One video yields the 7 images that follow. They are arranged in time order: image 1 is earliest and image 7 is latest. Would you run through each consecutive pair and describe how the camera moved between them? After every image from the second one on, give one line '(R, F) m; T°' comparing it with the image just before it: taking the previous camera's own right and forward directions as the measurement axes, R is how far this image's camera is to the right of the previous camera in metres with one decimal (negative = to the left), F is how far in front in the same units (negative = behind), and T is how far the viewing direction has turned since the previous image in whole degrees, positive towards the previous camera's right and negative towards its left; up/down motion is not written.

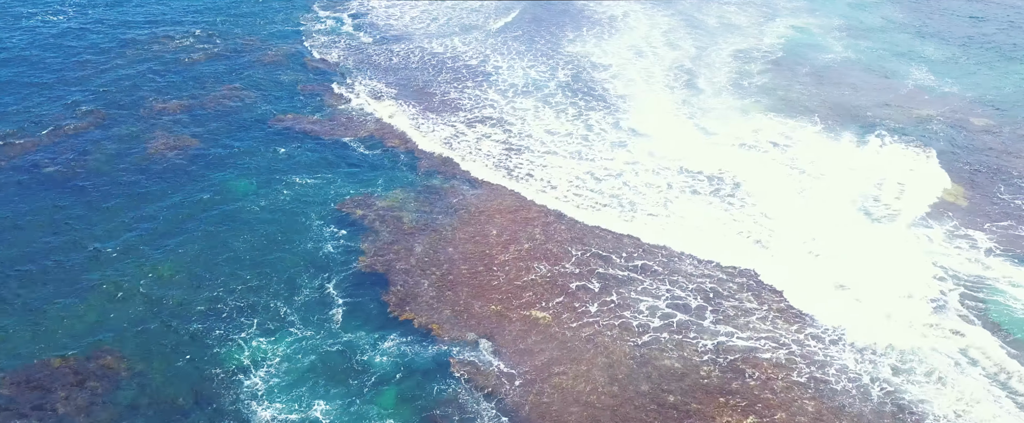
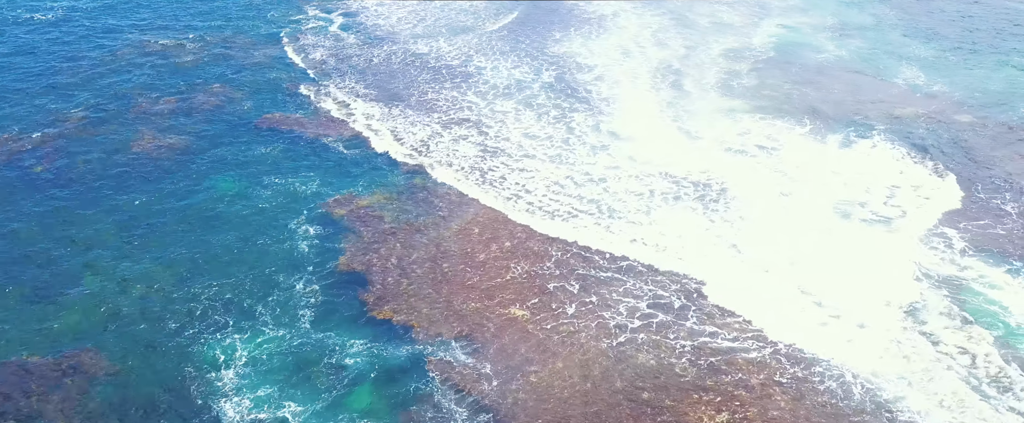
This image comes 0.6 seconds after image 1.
(+1.5, -0.5) m; 0°
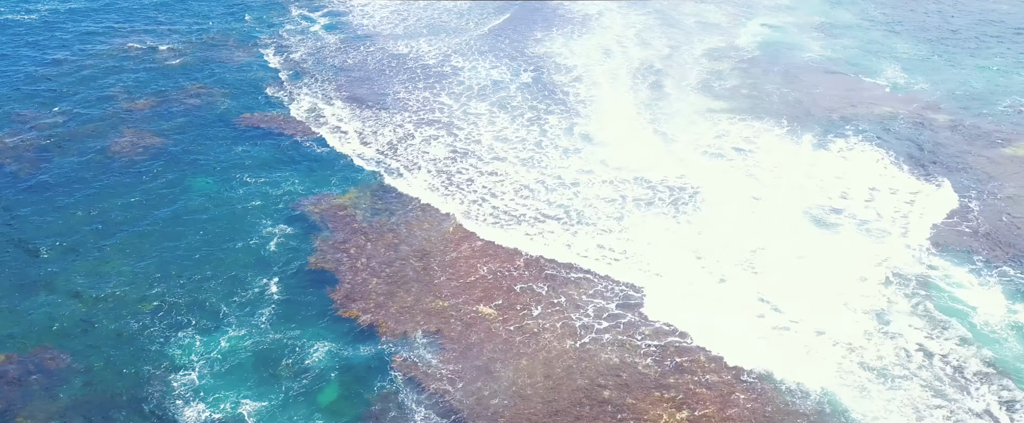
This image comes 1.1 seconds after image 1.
(+2.2, -0.8) m; 0°
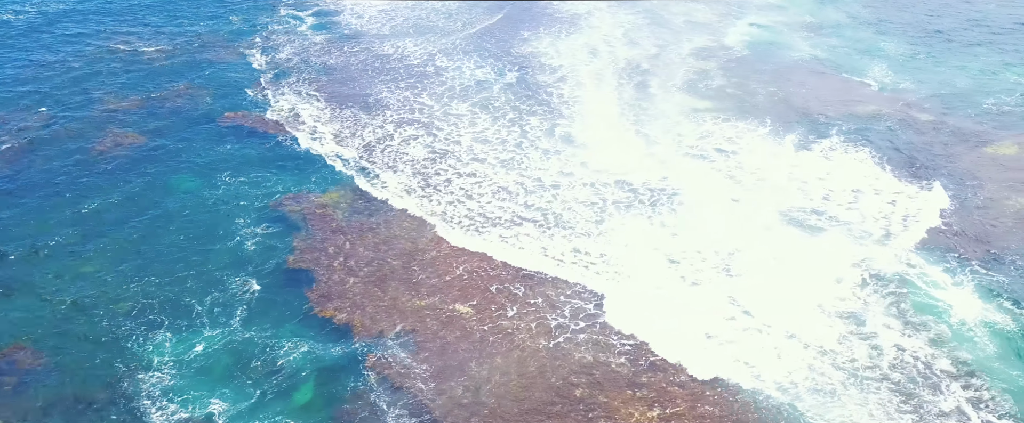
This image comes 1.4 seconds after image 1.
(+1.6, -0.5) m; 0°
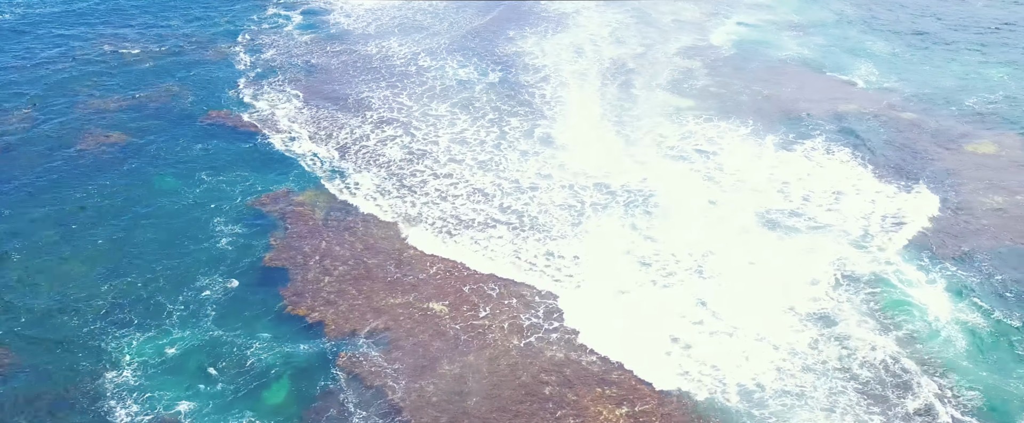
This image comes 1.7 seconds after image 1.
(+1.9, -0.6) m; 0°
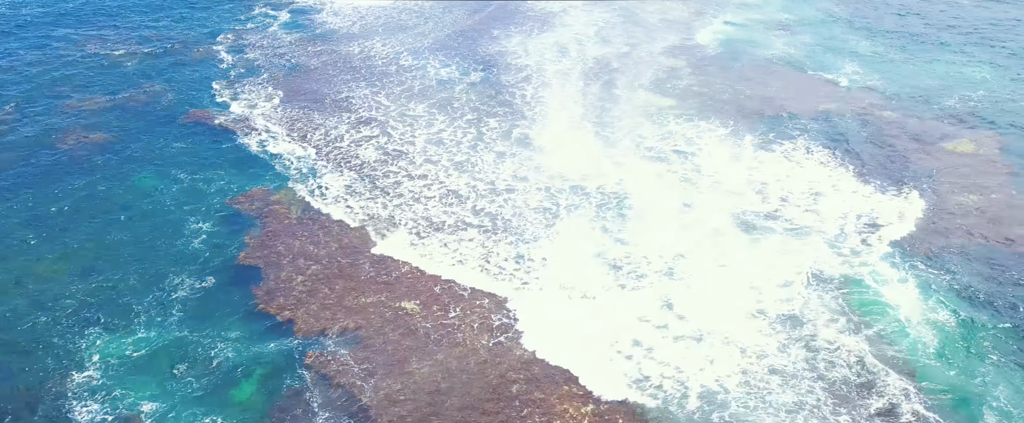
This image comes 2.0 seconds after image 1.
(+2.1, -0.6) m; 0°
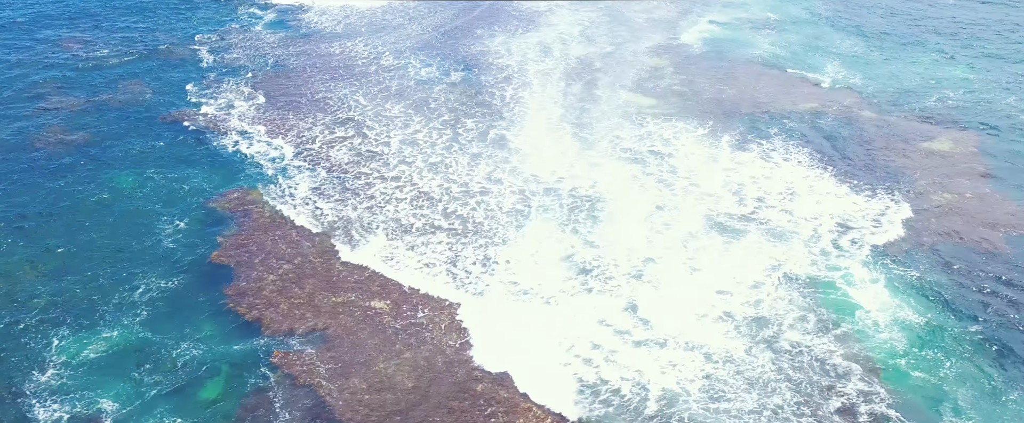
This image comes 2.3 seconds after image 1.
(+2.3, -0.7) m; 0°
